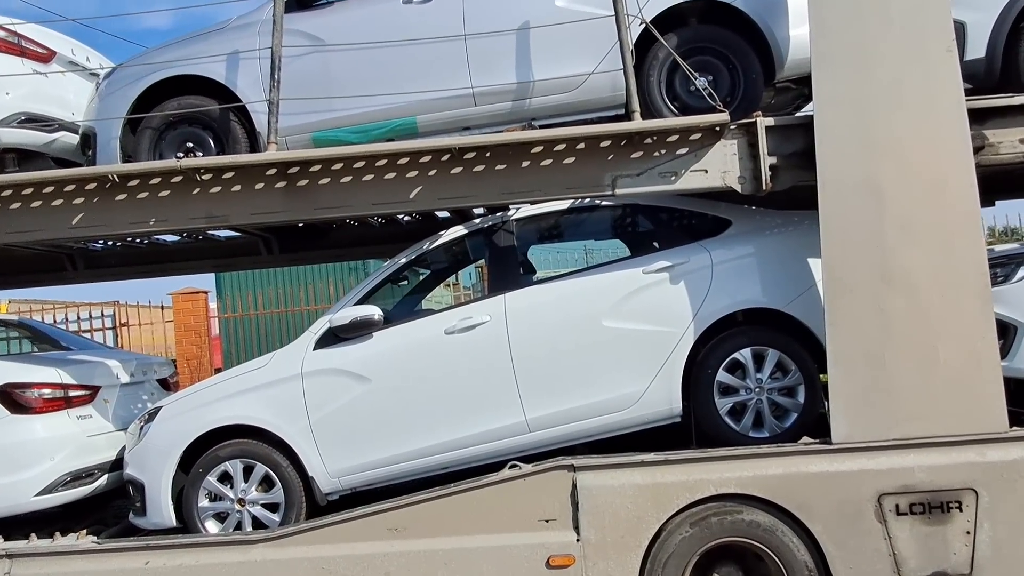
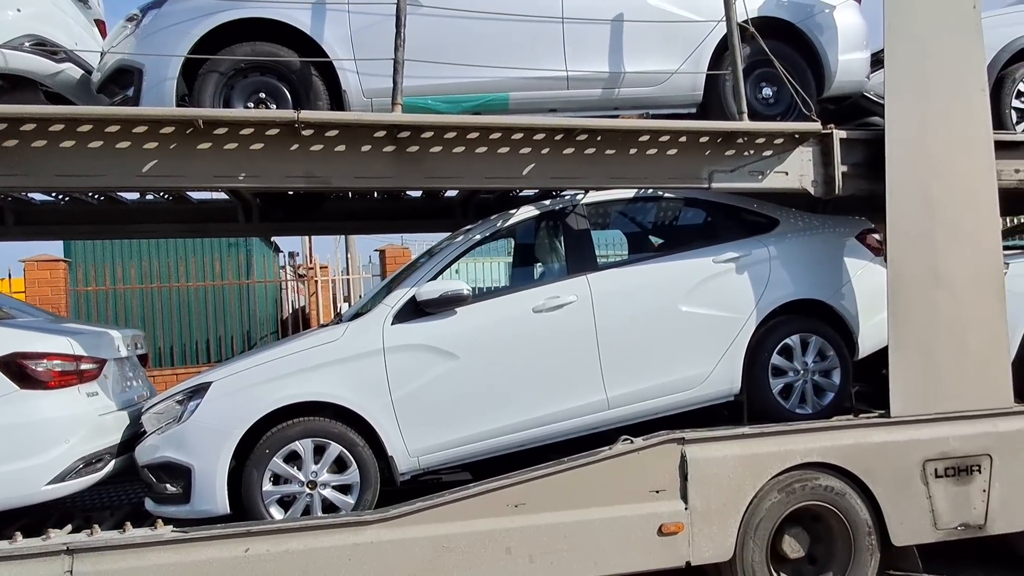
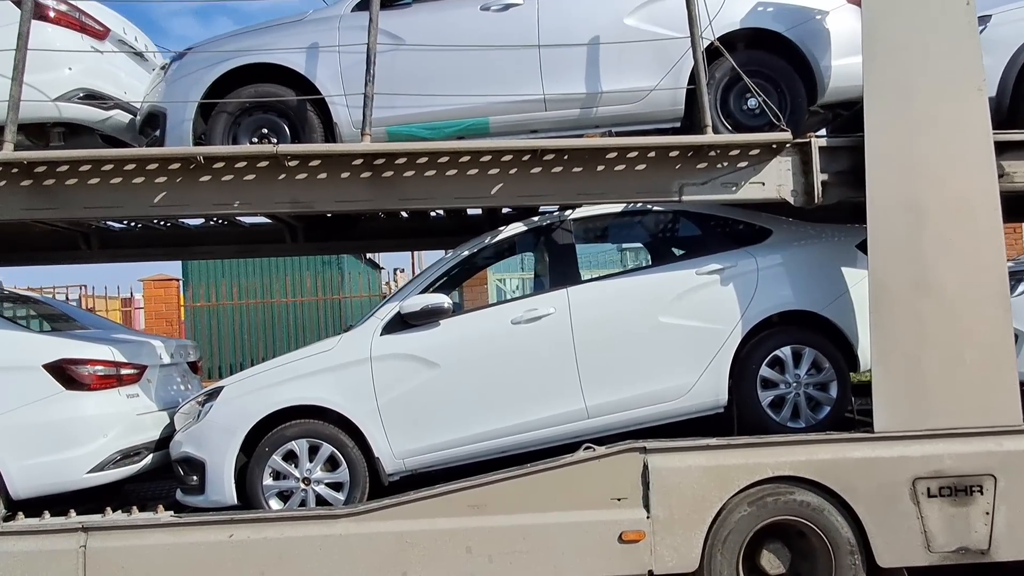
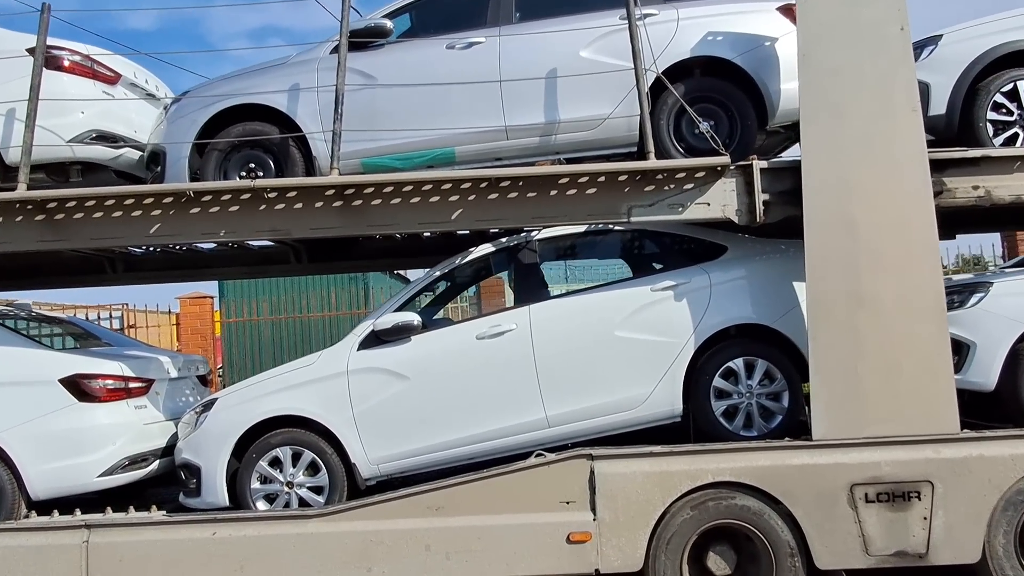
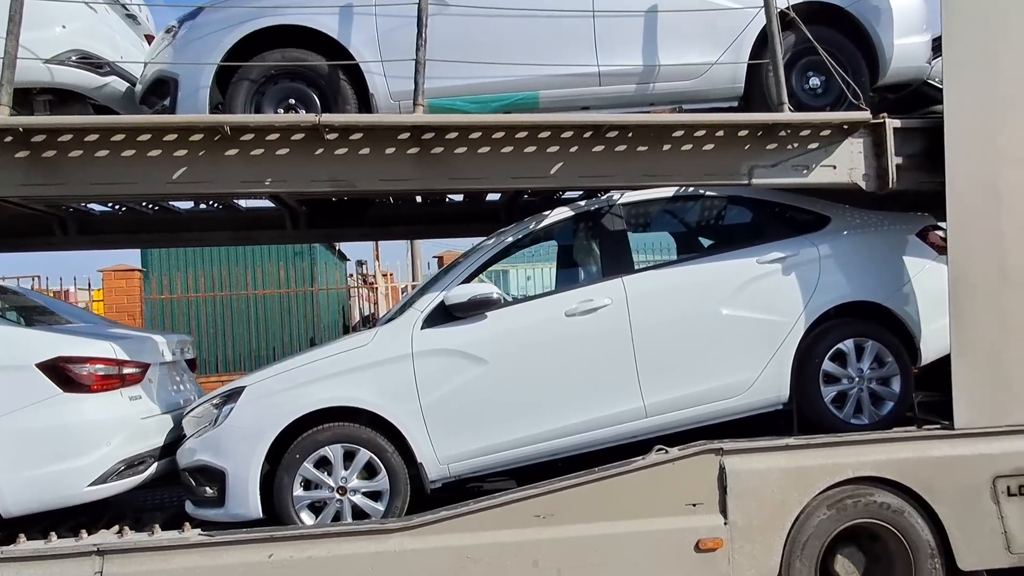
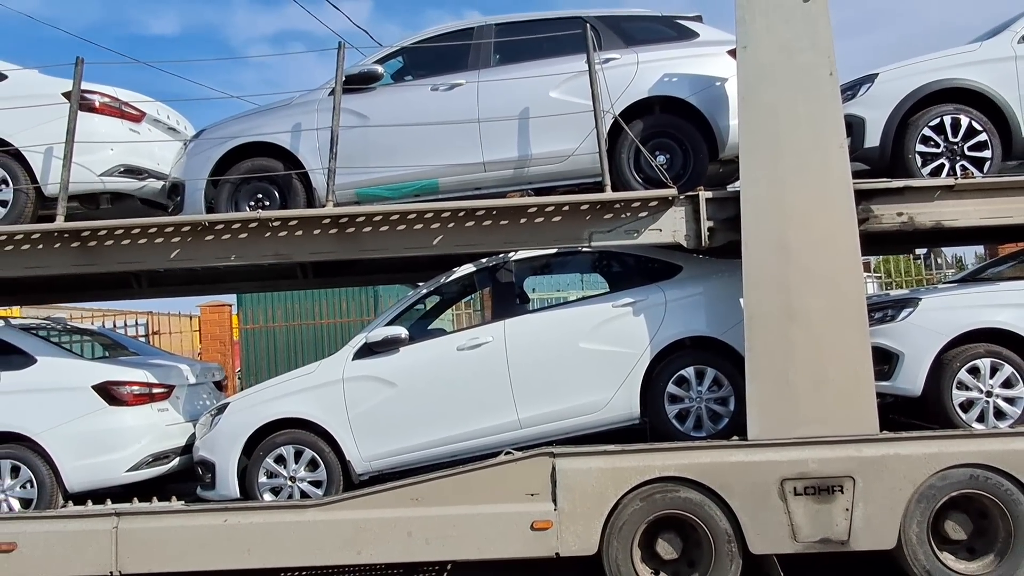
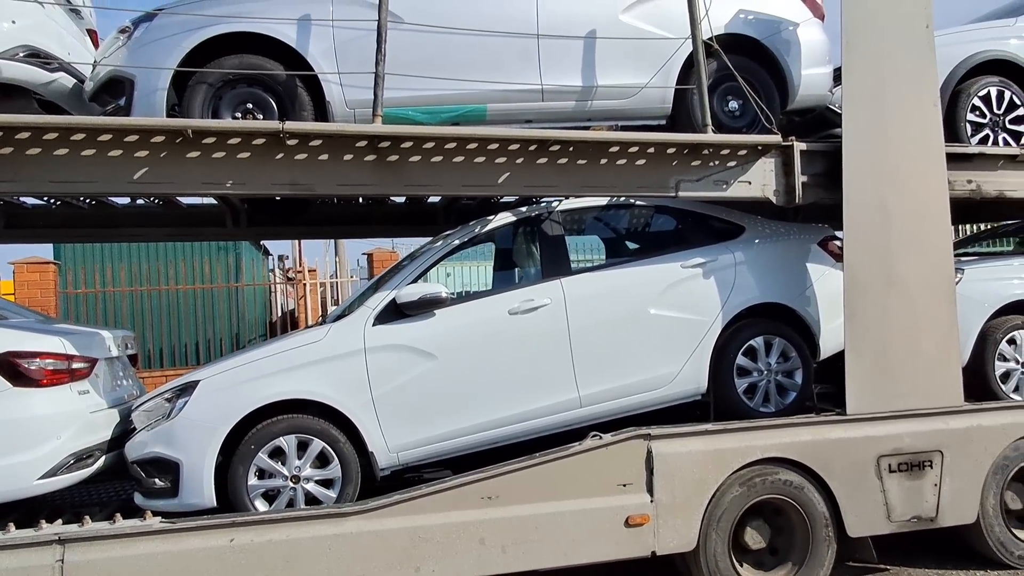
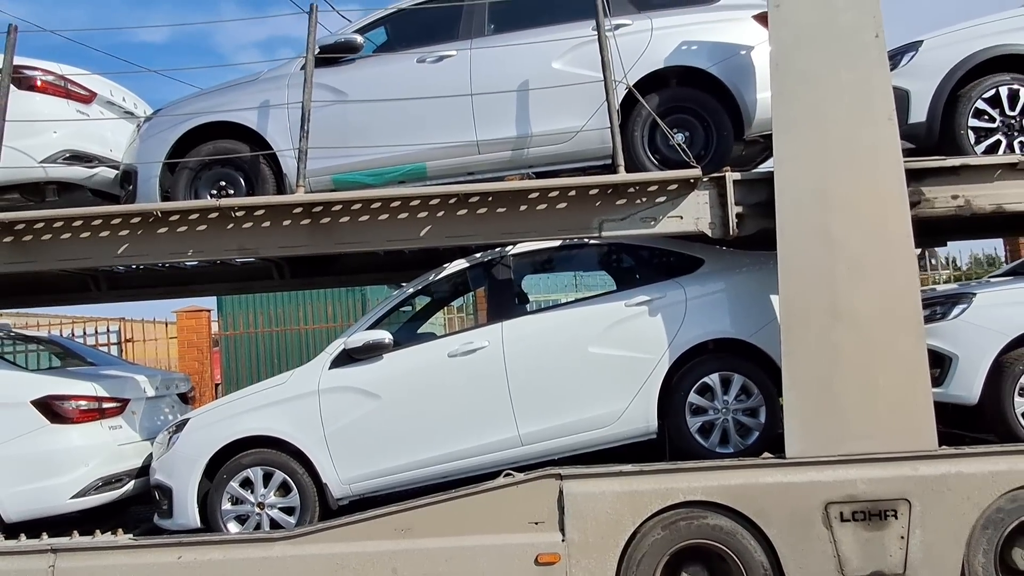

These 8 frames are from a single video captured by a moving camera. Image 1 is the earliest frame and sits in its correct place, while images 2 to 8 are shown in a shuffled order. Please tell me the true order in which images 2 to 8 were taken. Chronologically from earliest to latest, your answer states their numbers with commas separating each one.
8, 6, 4, 3, 5, 2, 7
